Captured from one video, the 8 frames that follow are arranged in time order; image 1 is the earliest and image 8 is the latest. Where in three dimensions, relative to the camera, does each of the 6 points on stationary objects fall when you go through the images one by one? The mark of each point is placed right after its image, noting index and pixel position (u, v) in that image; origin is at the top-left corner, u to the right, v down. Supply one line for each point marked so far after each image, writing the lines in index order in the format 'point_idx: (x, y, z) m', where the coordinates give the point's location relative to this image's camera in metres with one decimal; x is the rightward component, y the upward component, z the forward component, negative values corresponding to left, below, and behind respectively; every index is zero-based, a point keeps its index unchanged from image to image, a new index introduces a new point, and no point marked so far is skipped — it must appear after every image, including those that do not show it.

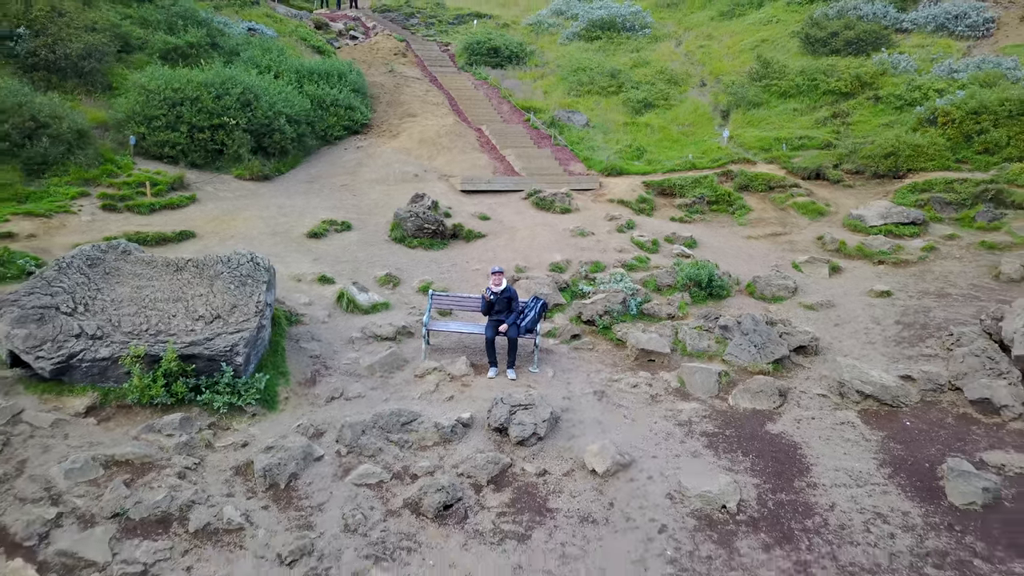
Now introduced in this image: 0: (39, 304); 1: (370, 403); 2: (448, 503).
0: (-4.9, -0.2, +6.5) m
1: (-1.5, -1.2, +6.6) m
2: (-0.5, -1.8, +5.3) m
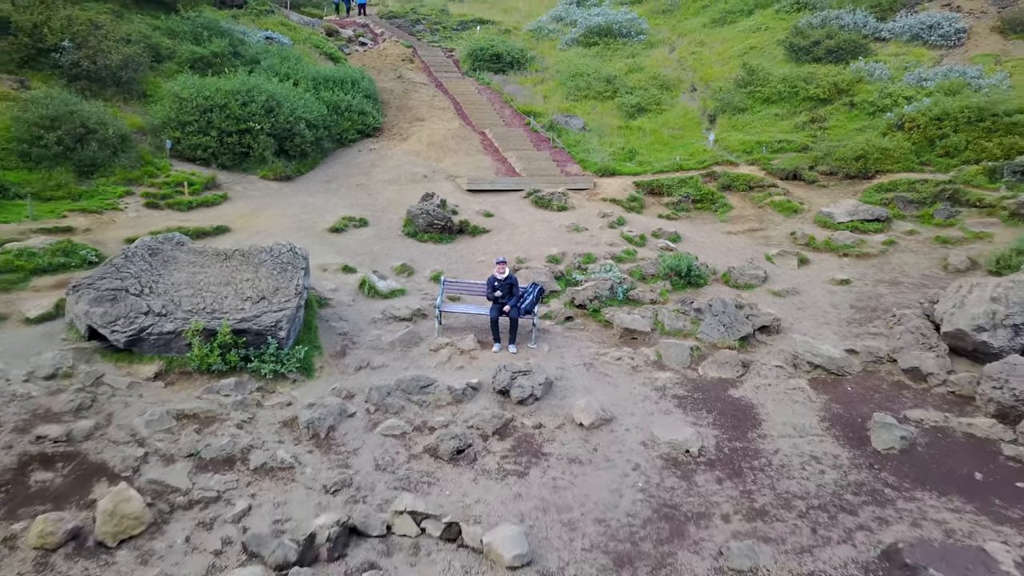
0: (-4.9, 0.0, +7.6) m
1: (-1.5, -1.0, +7.8) m
2: (-0.5, -1.6, +6.4) m
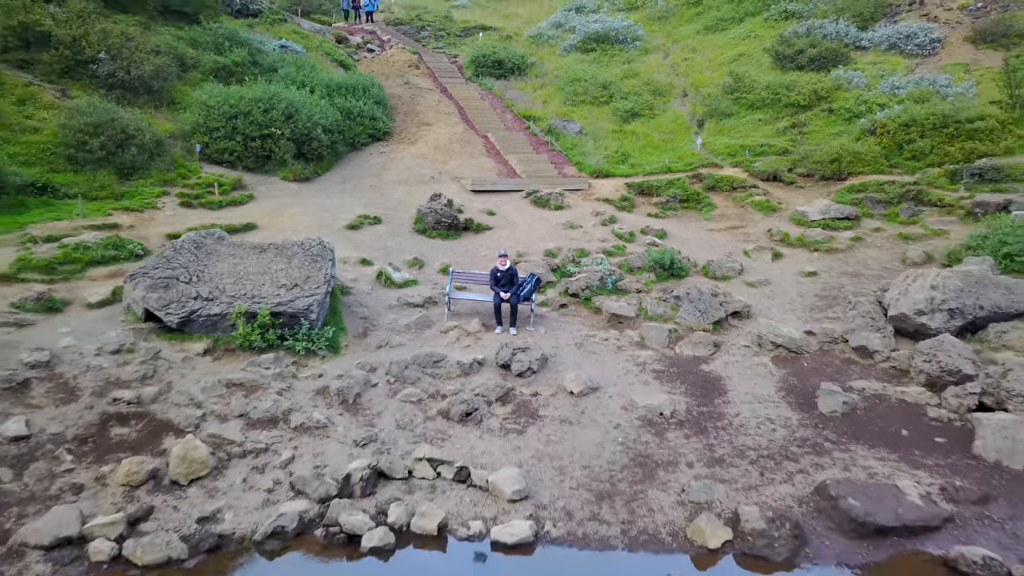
0: (-4.9, +0.2, +8.8) m
1: (-1.5, -0.9, +8.9) m
2: (-0.5, -1.5, +7.5) m
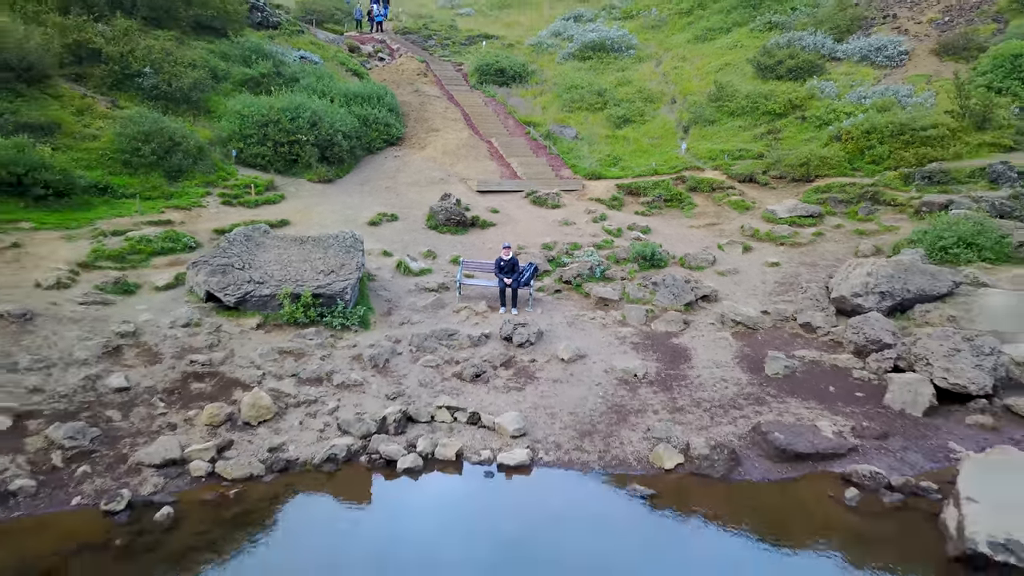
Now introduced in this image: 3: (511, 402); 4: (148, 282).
0: (-4.9, +0.4, +10.5) m
1: (-1.5, -0.6, +10.6) m
2: (-0.5, -1.3, +9.2) m
3: (0.0, -1.6, +8.7) m
4: (-6.3, +0.1, +10.7) m
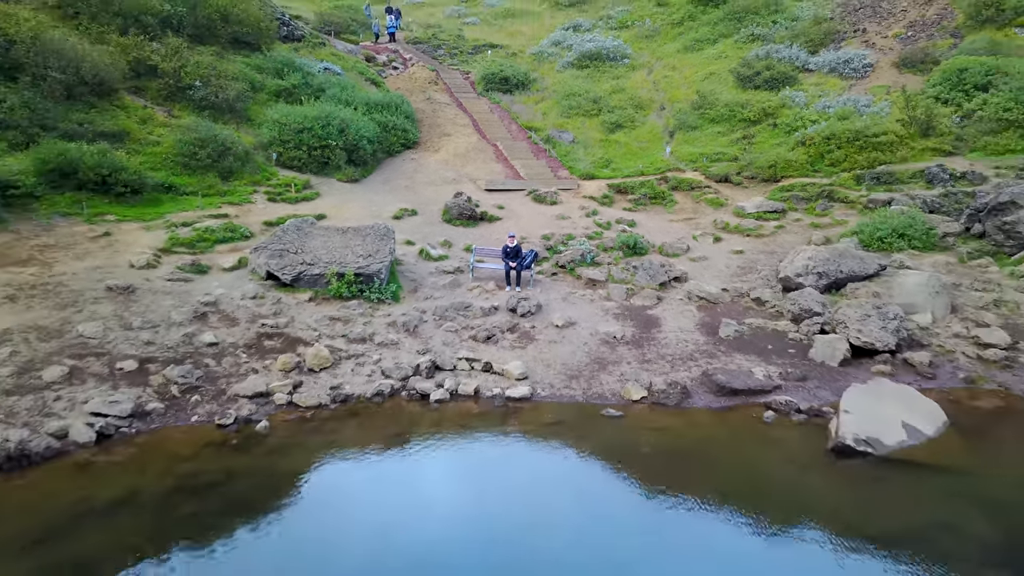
0: (-4.8, +0.8, +12.8) m
1: (-1.4, -0.2, +12.9) m
2: (-0.4, -0.9, +11.5) m
3: (+0.1, -1.2, +11.0) m
4: (-6.2, +0.5, +13.1) m
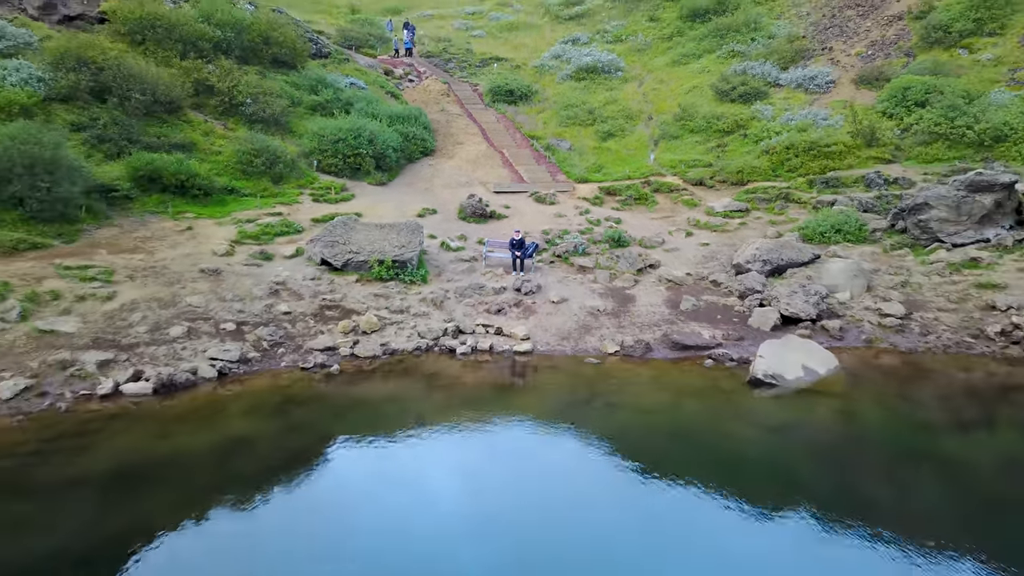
0: (-4.7, +1.2, +15.9) m
1: (-1.2, +0.2, +16.0) m
2: (-0.3, -0.5, +14.6) m
3: (+0.2, -0.8, +14.1) m
4: (-6.1, +0.9, +16.2) m
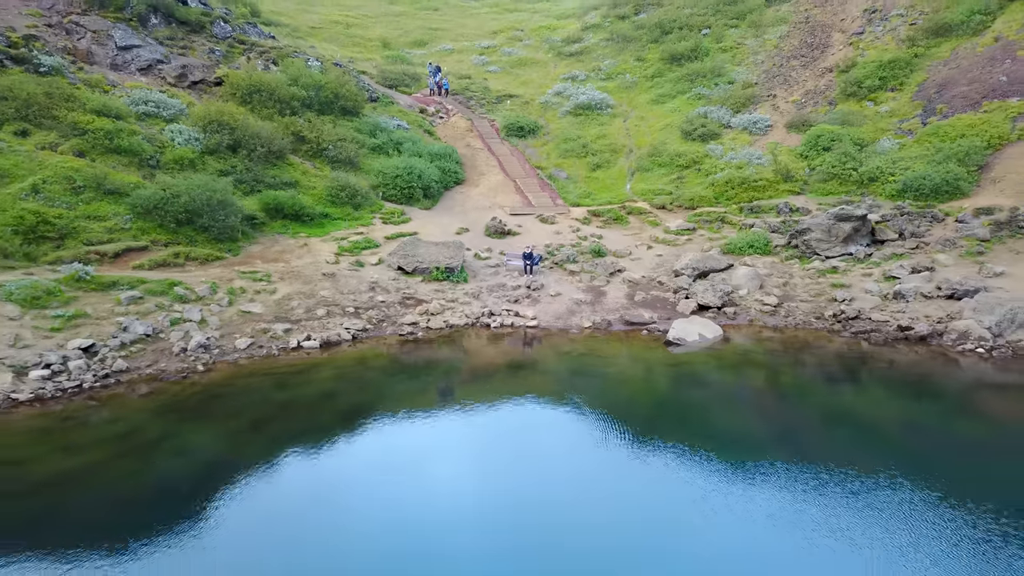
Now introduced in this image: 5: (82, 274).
0: (-4.2, +1.3, +23.7) m
1: (-0.8, +0.3, +23.8) m
2: (+0.2, -0.4, +22.4) m
3: (+0.7, -0.7, +21.9) m
4: (-5.6, +1.0, +24.0) m
5: (-13.0, +0.4, +18.8) m
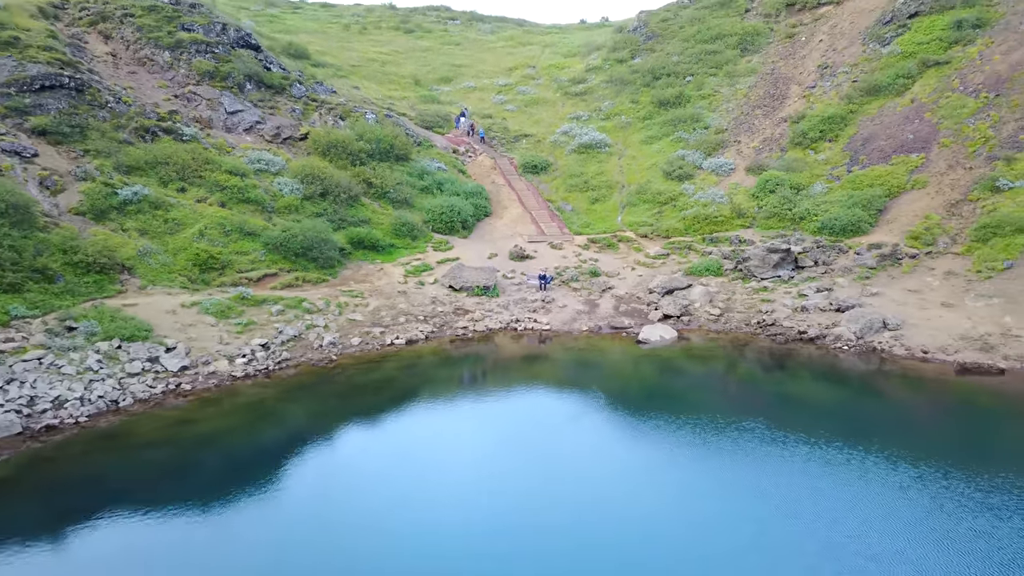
0: (-3.2, +0.6, +32.8) m
1: (+0.3, -0.4, +32.8) m
2: (+1.2, -1.1, +31.4) m
3: (+1.7, -1.4, +30.9) m
4: (-4.6, +0.4, +33.1) m
5: (-12.0, -0.3, +27.9) m
